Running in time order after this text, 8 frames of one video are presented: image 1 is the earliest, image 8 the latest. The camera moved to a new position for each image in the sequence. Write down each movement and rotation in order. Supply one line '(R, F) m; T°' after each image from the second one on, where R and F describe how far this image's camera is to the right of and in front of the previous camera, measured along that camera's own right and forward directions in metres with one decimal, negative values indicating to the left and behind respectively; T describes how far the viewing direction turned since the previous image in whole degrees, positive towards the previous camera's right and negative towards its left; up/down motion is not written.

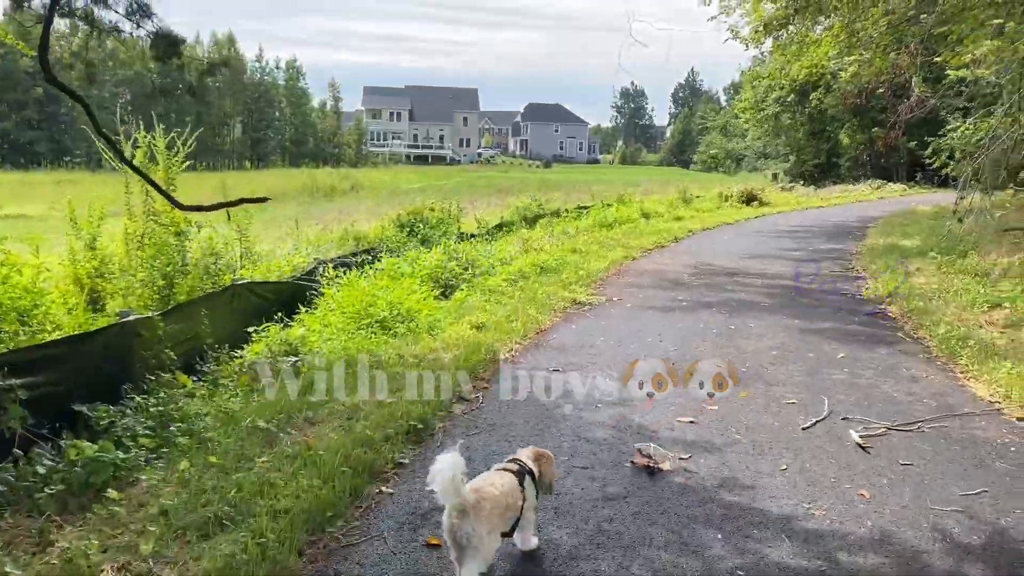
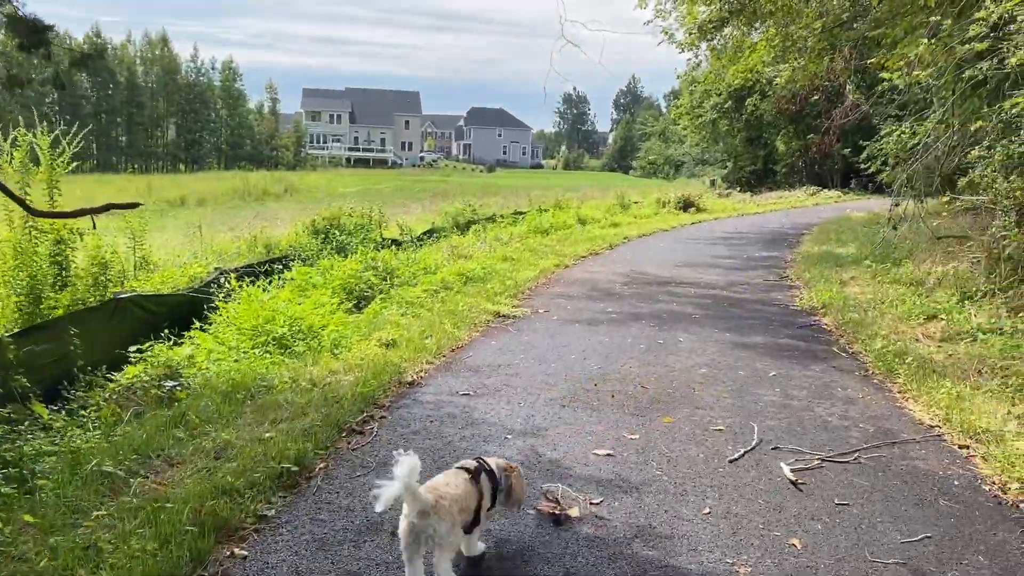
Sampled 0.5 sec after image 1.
(+0.2, +0.5) m; +4°
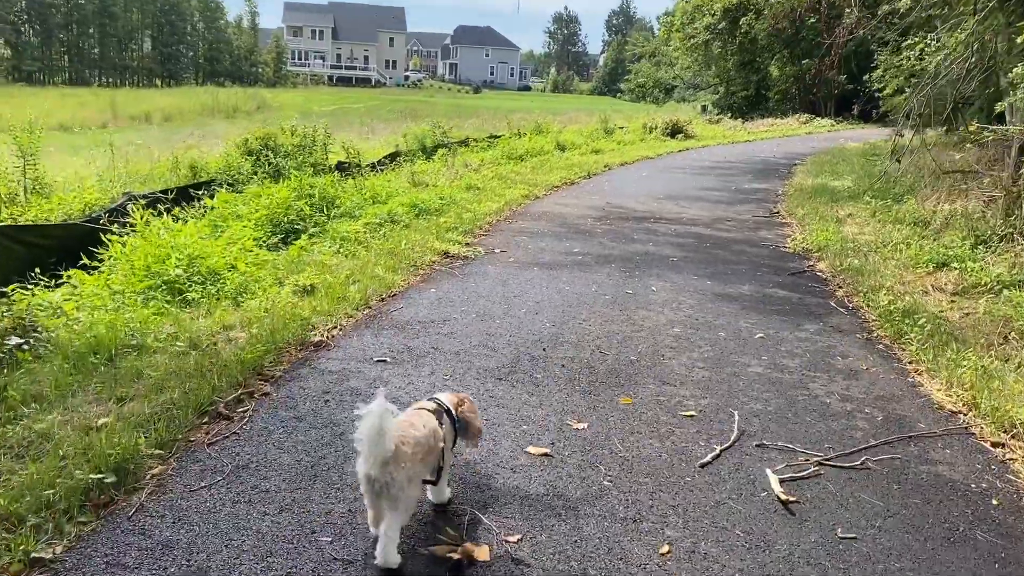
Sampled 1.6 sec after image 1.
(+0.3, +1.1) m; +1°
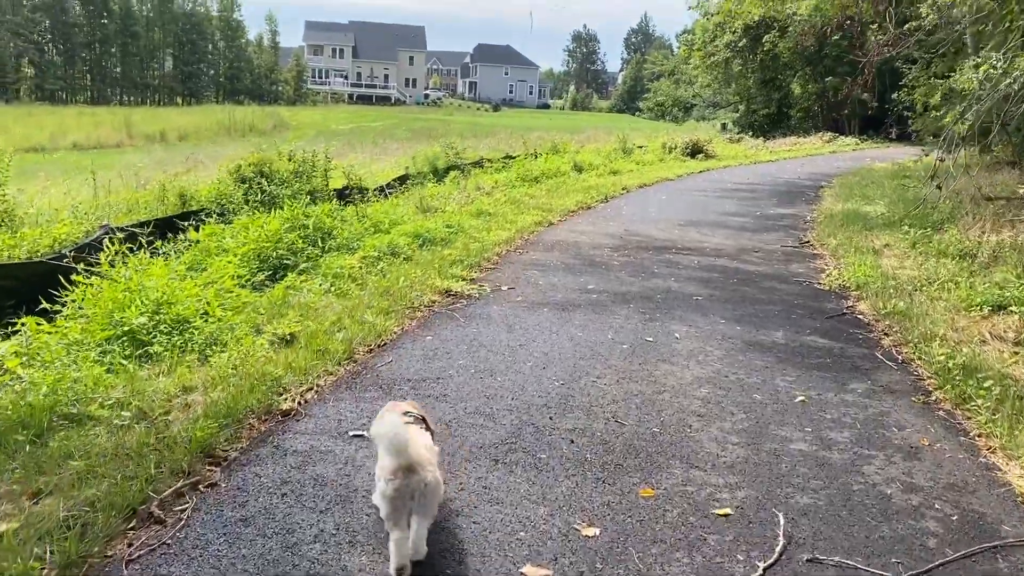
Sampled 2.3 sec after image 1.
(+0.1, +0.7) m; -1°
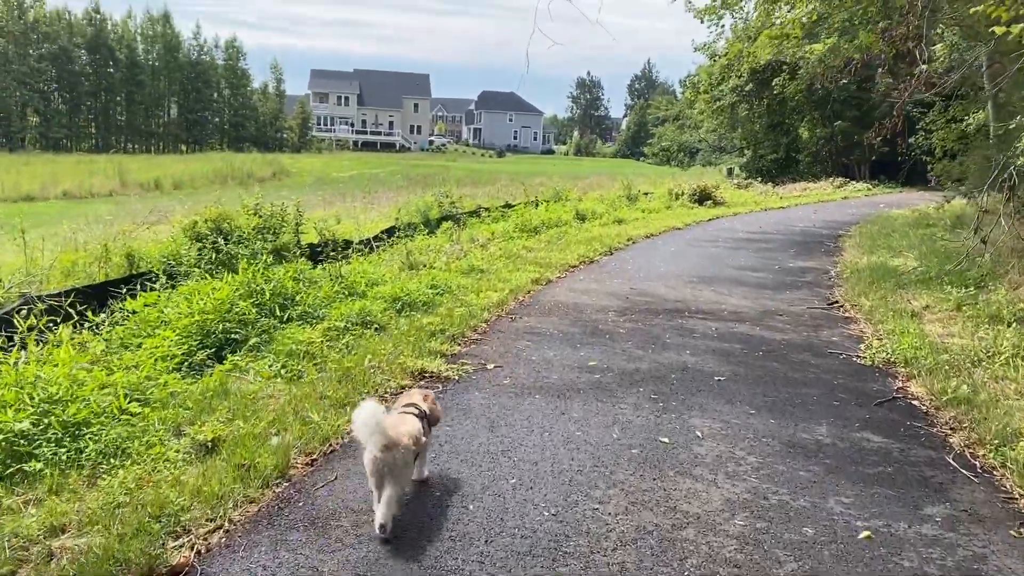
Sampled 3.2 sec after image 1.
(+0.1, +1.0) m; 0°
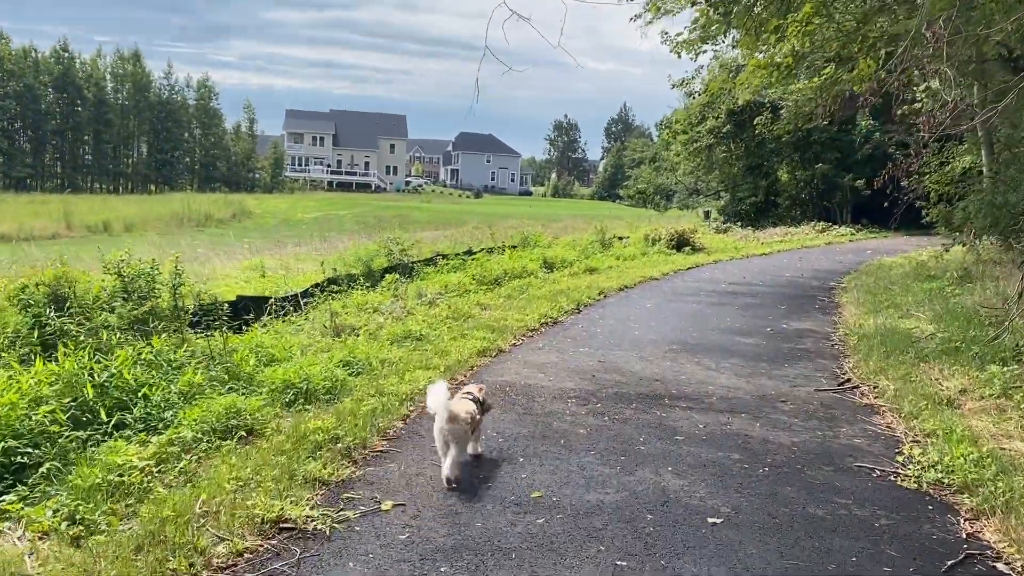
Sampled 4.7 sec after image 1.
(+0.3, +1.7) m; +1°
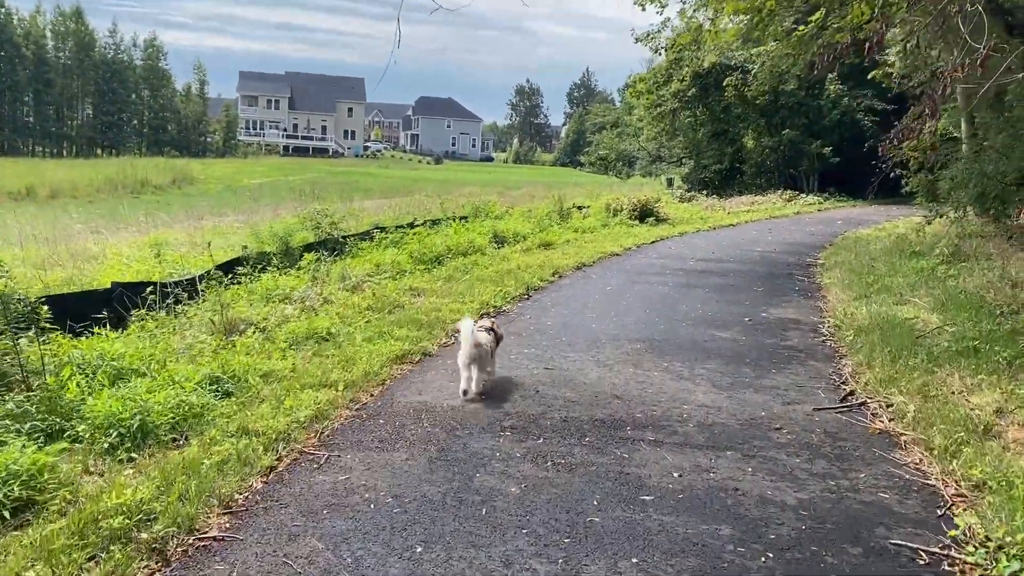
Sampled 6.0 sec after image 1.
(+0.3, +1.5) m; +2°
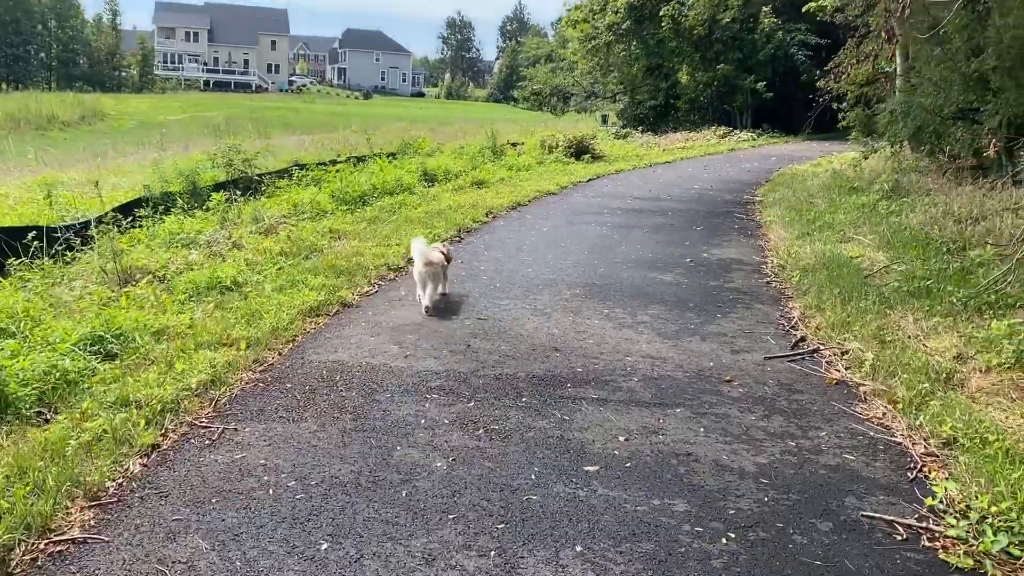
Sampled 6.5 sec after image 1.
(0.0, +0.6) m; +4°
